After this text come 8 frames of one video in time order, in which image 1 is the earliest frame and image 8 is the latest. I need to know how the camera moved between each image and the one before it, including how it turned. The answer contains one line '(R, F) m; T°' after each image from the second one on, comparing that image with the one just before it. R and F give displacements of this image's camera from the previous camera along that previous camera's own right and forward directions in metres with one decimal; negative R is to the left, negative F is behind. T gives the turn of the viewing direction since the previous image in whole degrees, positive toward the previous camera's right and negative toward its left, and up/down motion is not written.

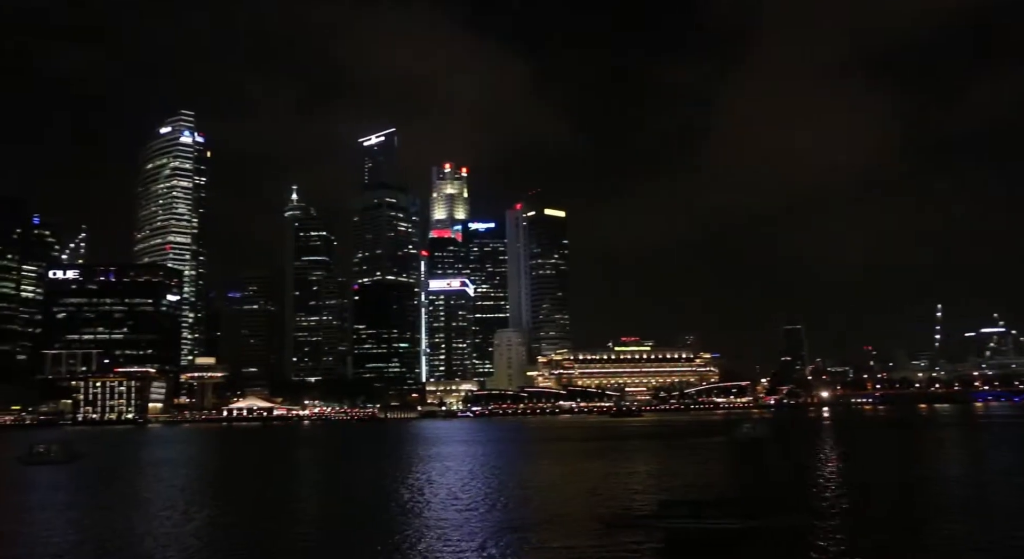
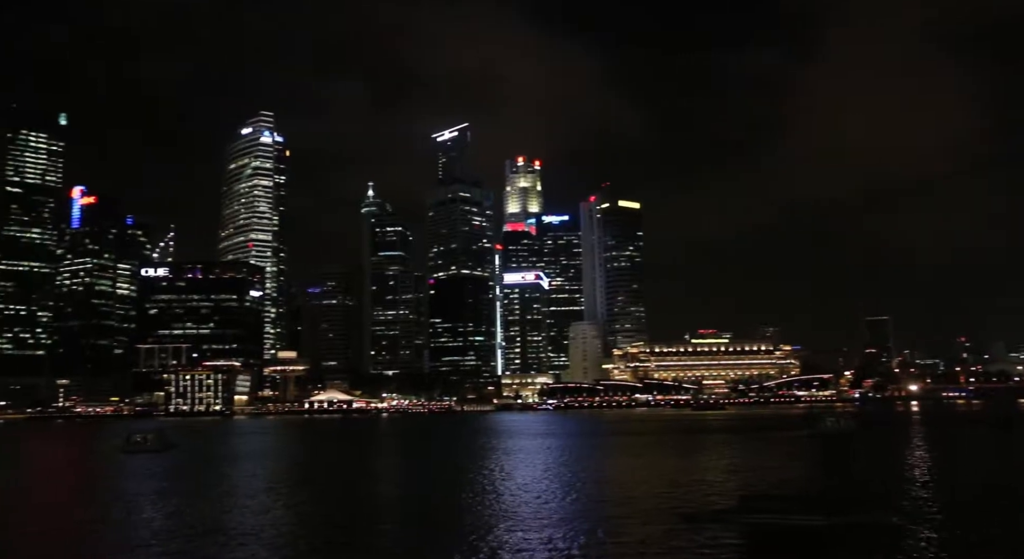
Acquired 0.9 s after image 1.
(+0.1, 0.0) m; -5°
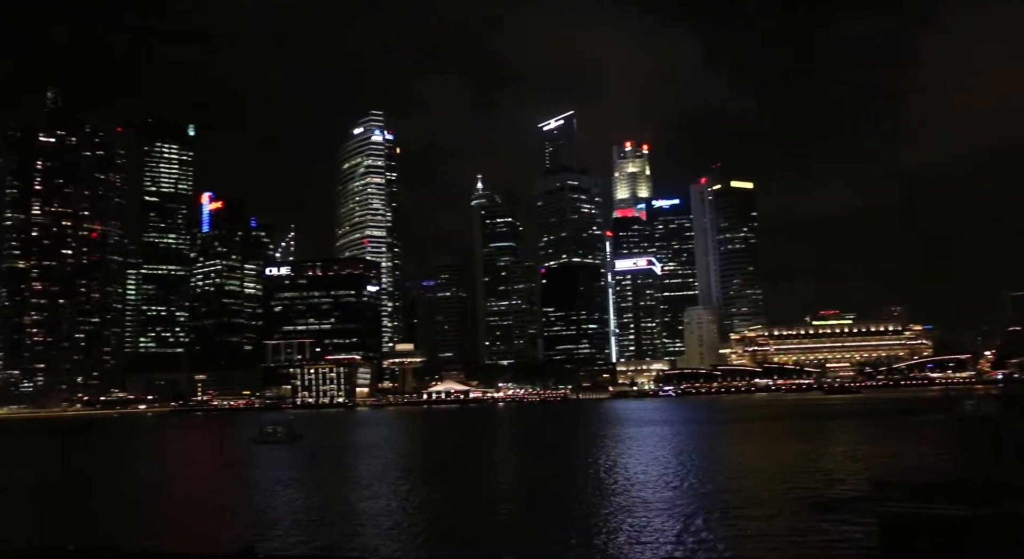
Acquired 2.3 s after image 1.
(+0.4, +0.4) m; -8°
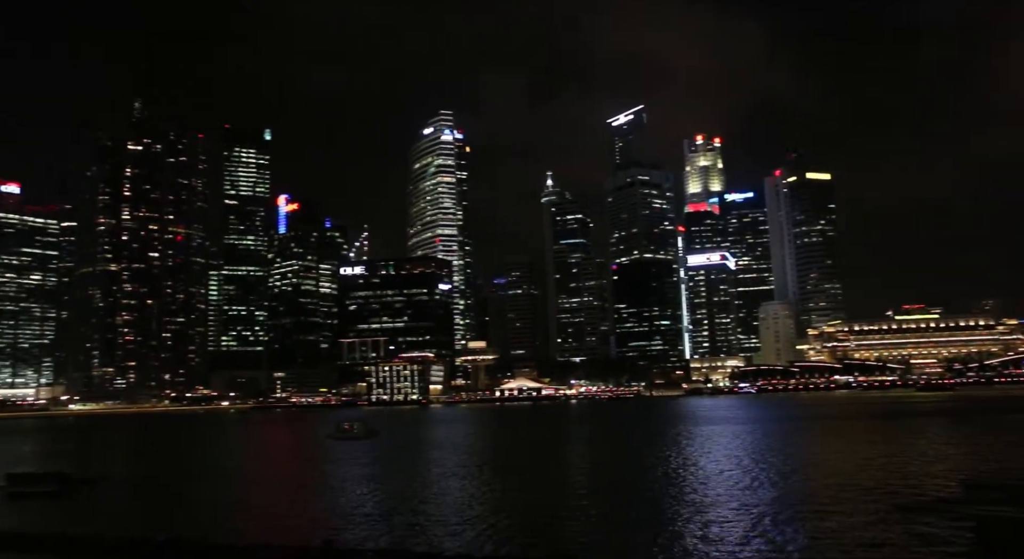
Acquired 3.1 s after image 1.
(+0.3, -0.2) m; -5°
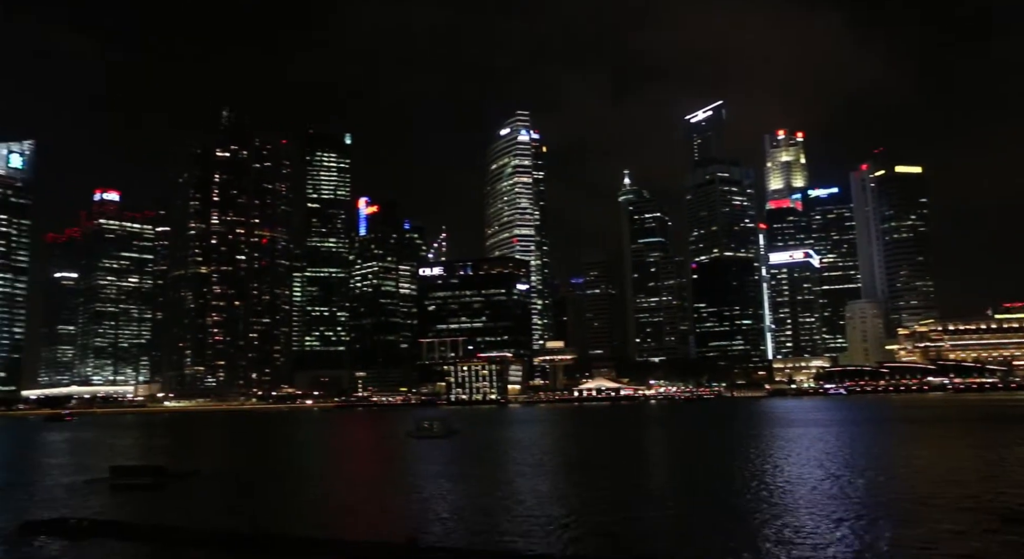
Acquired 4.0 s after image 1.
(+0.1, -0.1) m; -6°
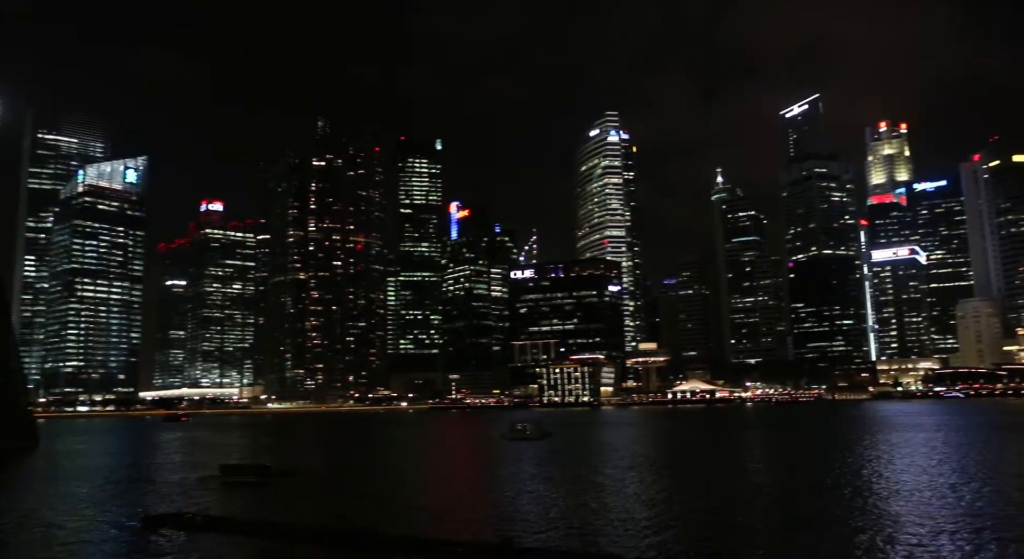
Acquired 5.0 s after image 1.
(0.0, +0.4) m; -7°
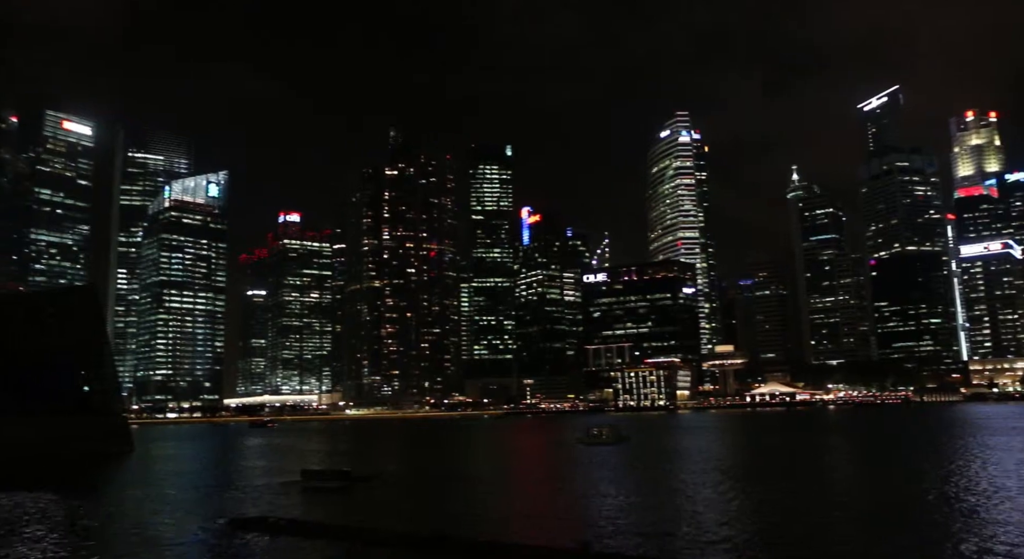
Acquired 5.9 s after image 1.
(0.0, +0.6) m; -5°
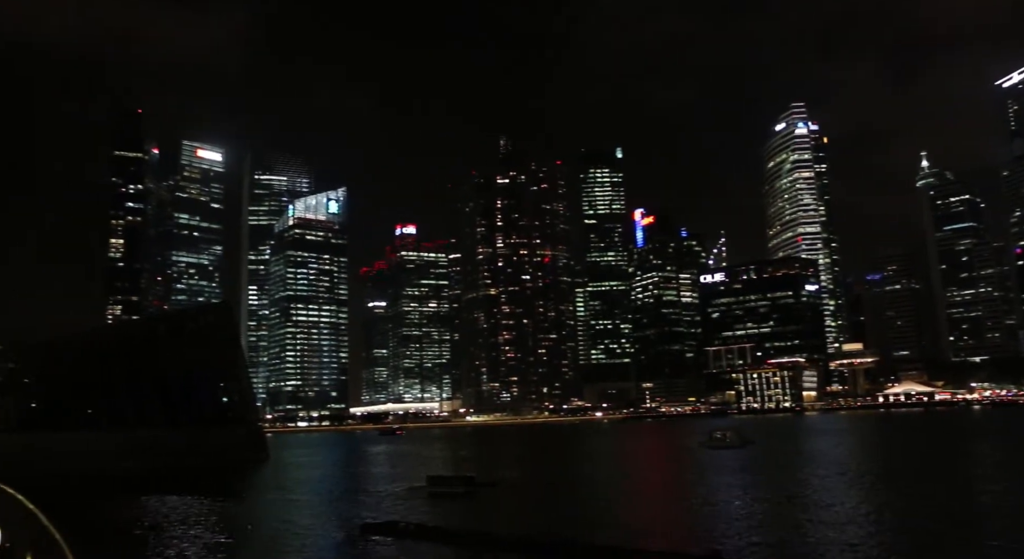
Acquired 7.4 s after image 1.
(0.0, +0.8) m; -8°
